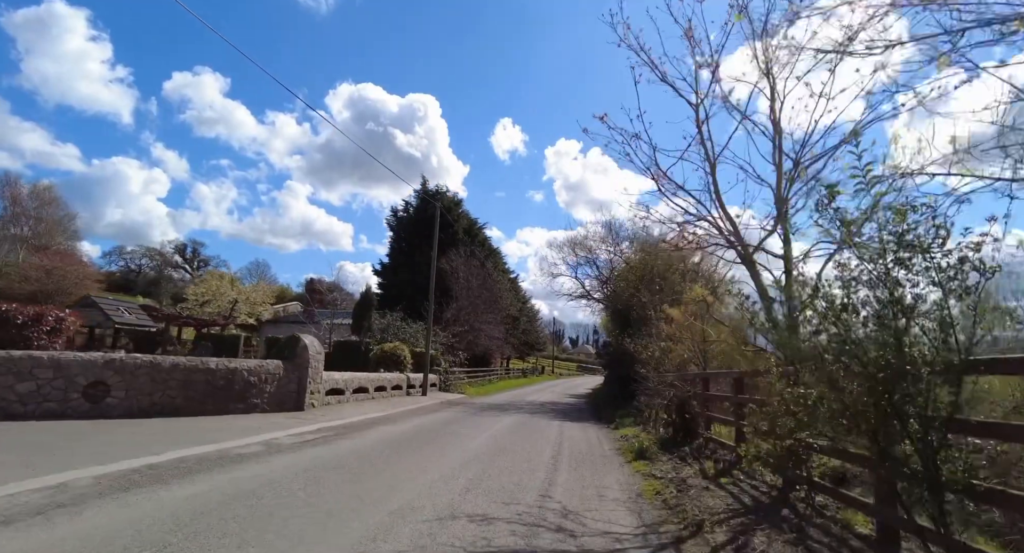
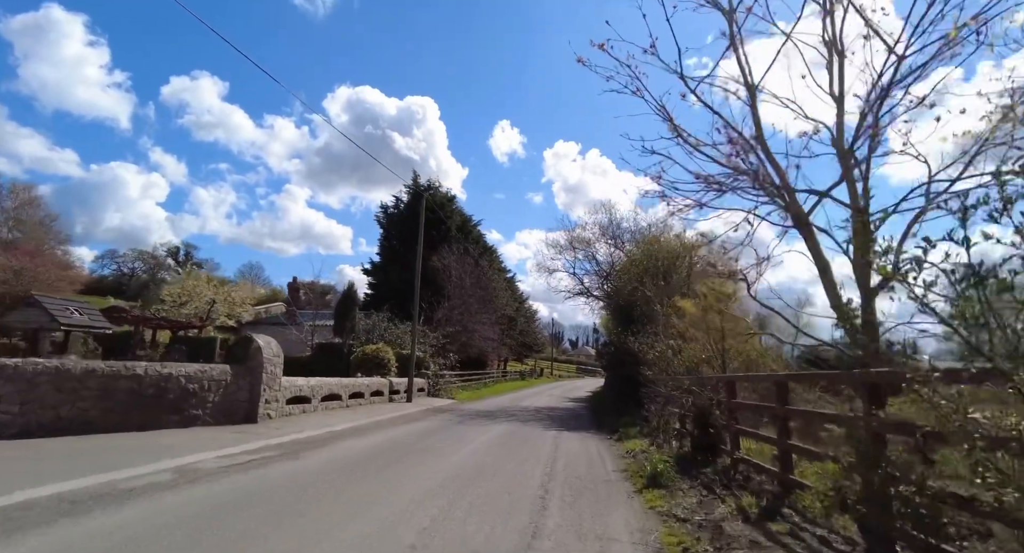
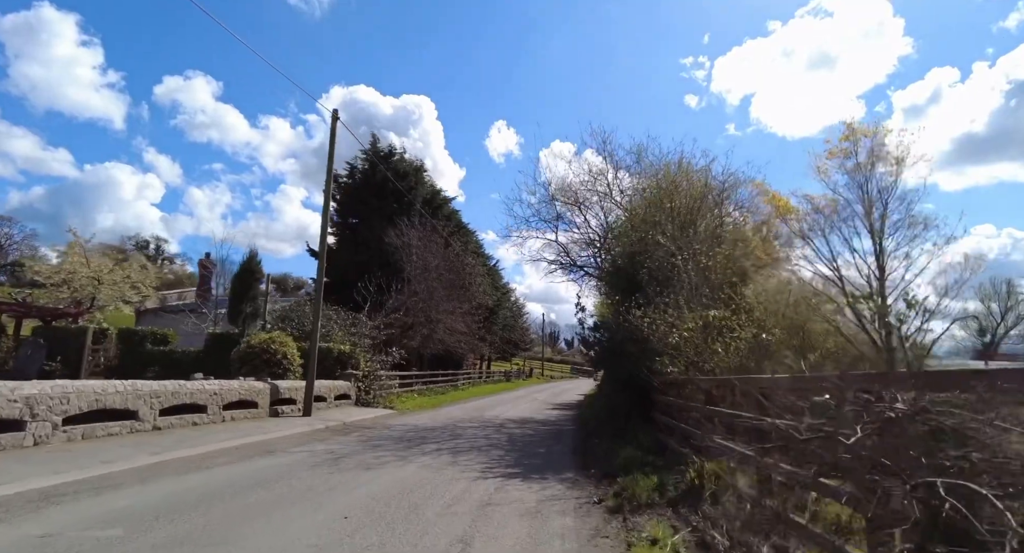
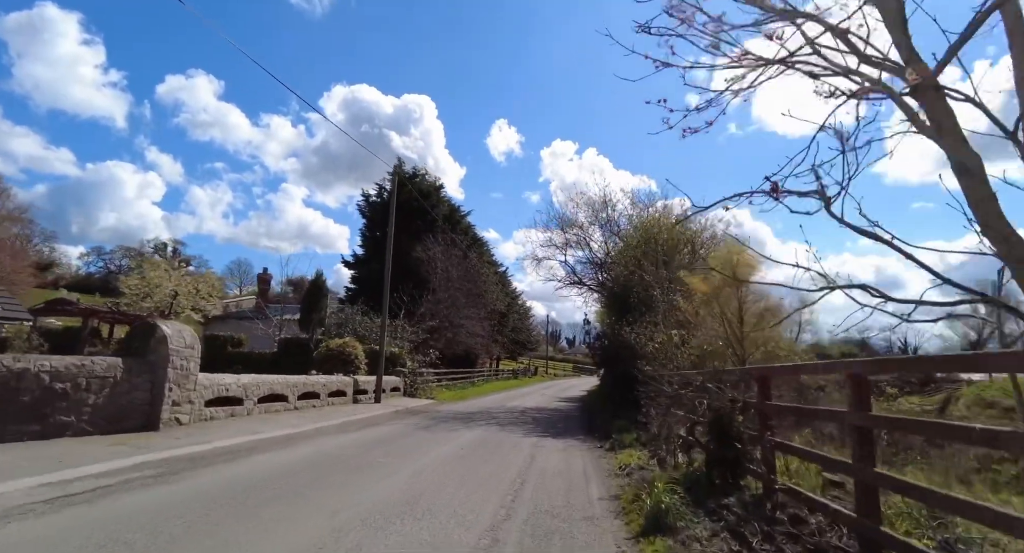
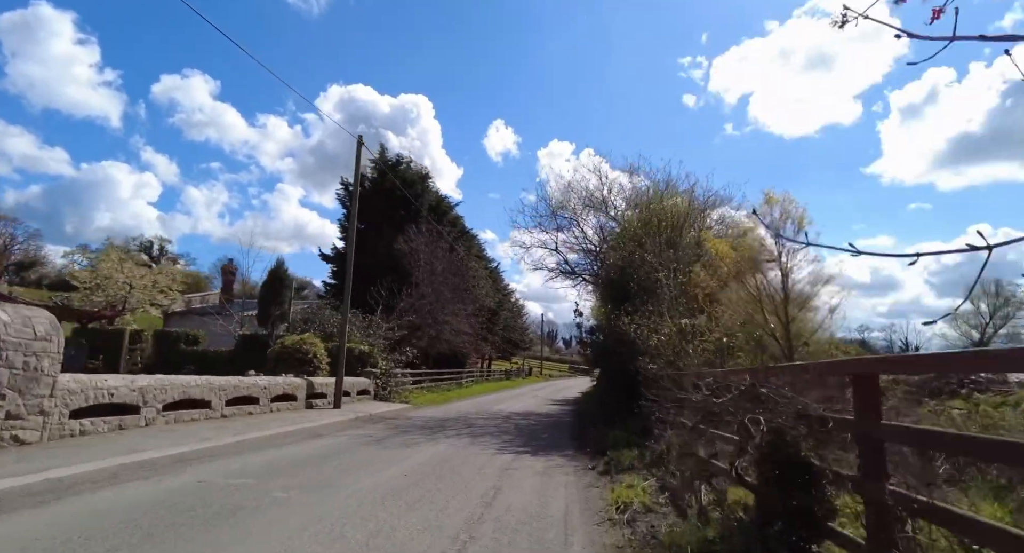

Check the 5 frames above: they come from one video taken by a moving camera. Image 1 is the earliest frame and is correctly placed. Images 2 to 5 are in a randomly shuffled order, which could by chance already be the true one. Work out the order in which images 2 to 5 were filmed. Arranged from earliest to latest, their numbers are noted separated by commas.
2, 4, 5, 3
